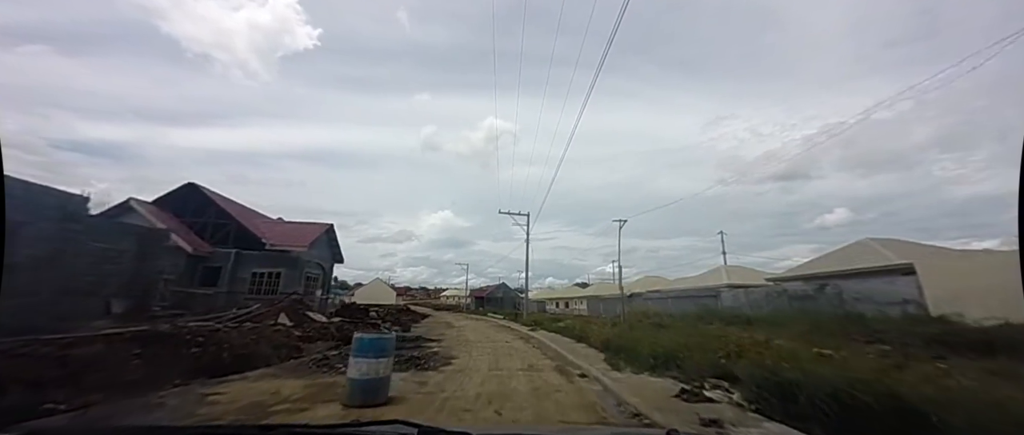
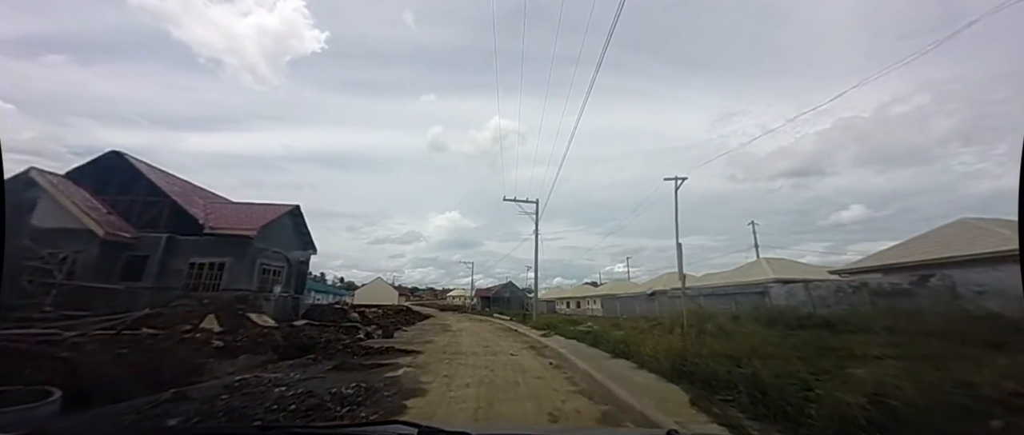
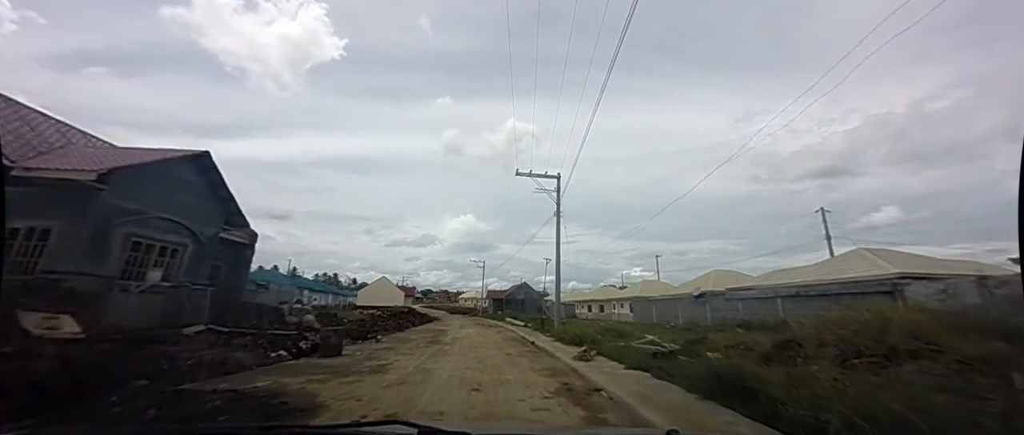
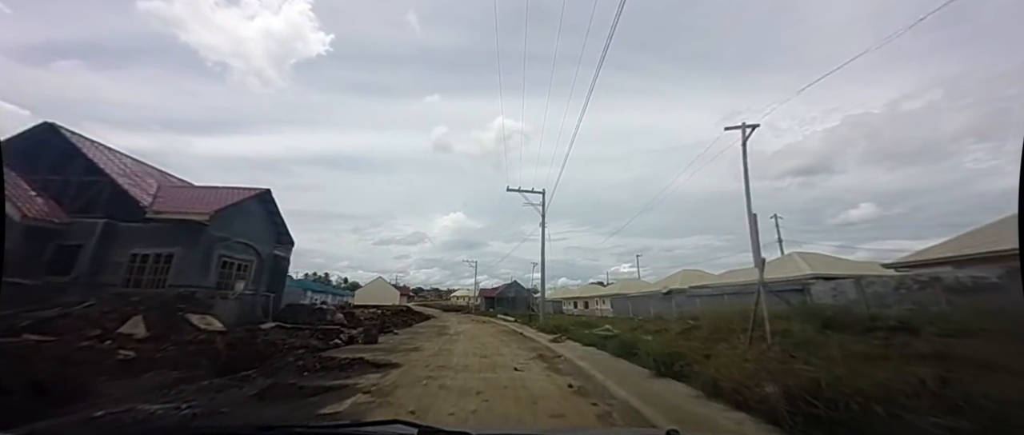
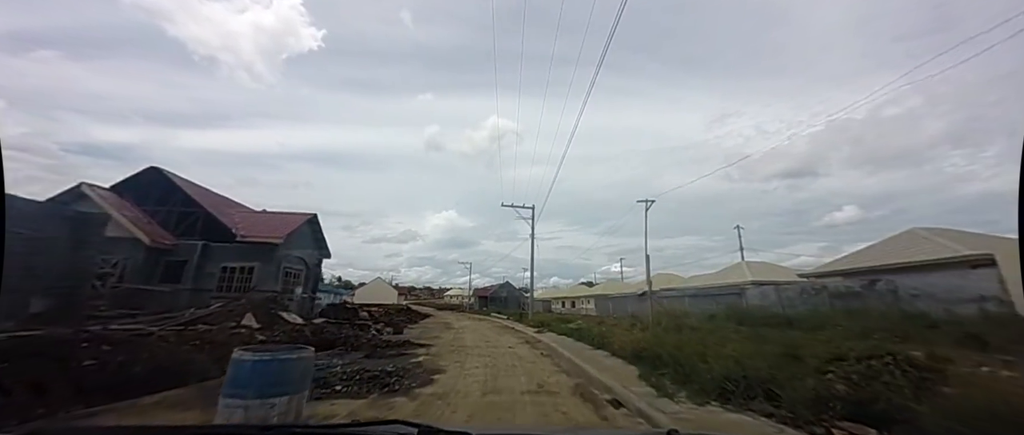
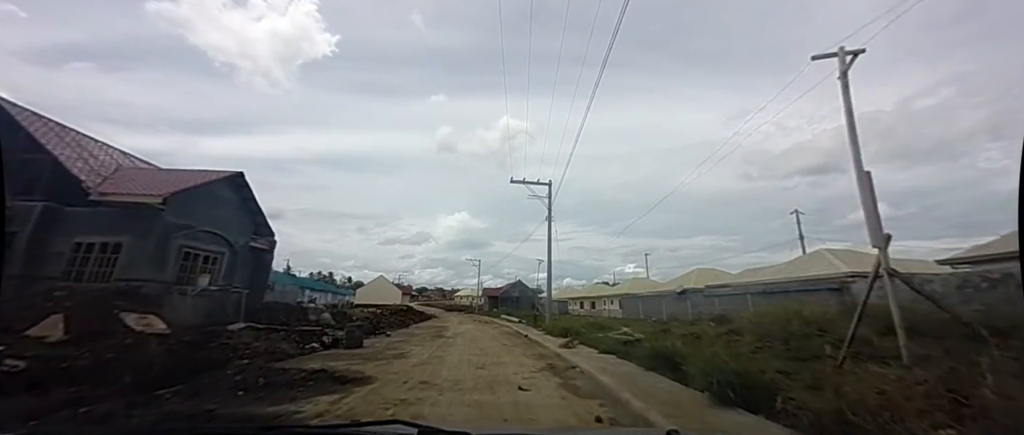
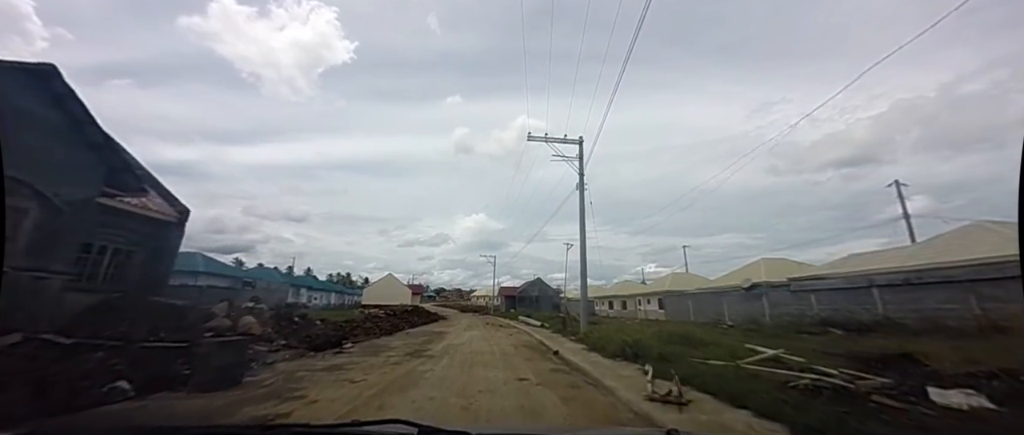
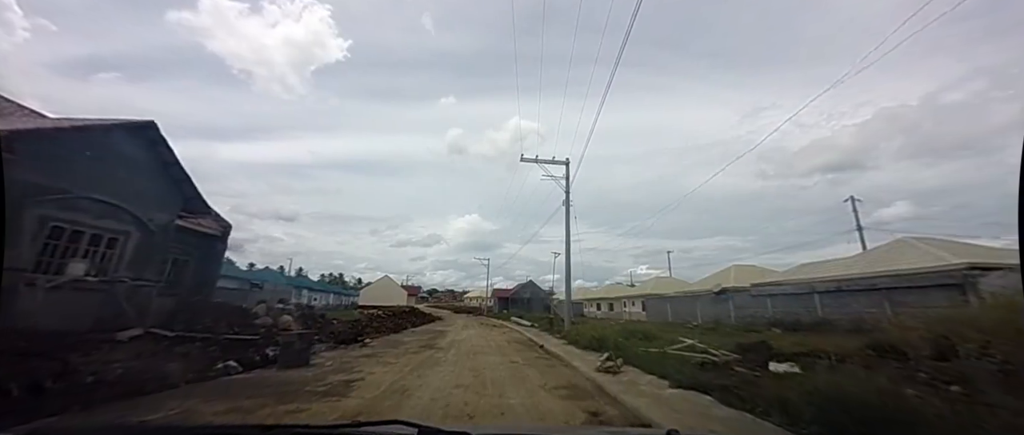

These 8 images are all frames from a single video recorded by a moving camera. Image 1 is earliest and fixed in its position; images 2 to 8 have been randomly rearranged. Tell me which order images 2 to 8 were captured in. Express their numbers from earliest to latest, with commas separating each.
5, 2, 4, 6, 3, 8, 7
